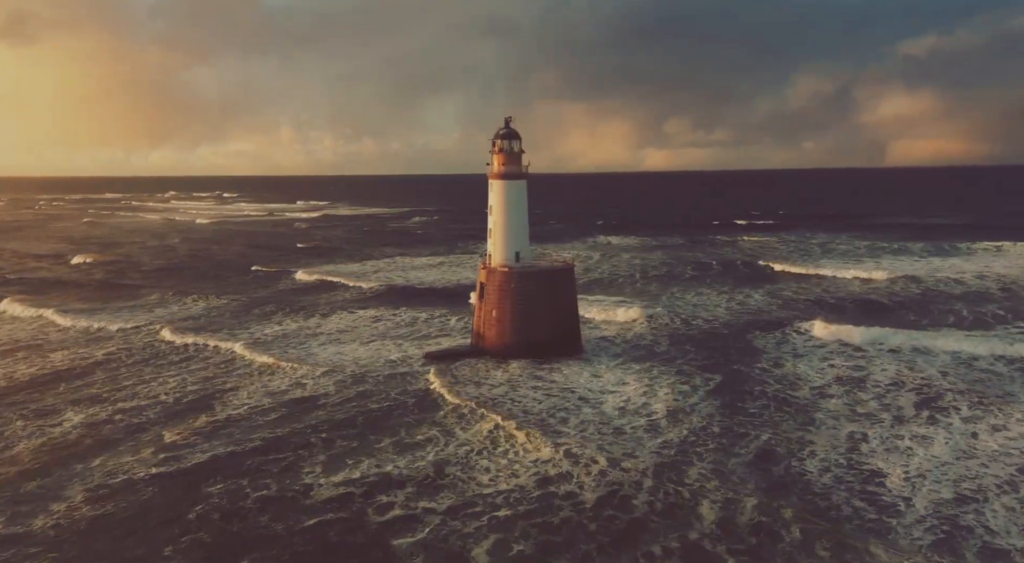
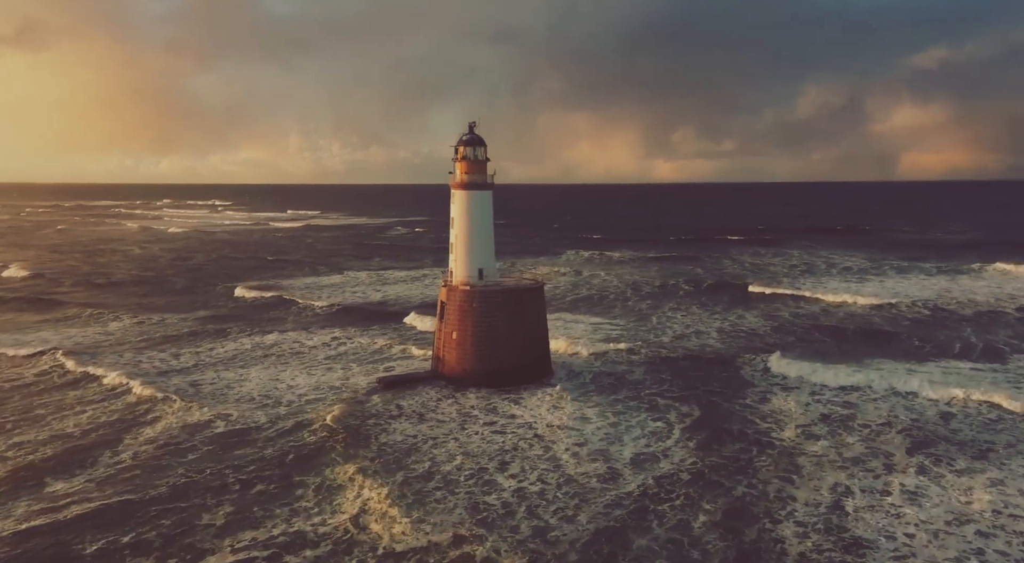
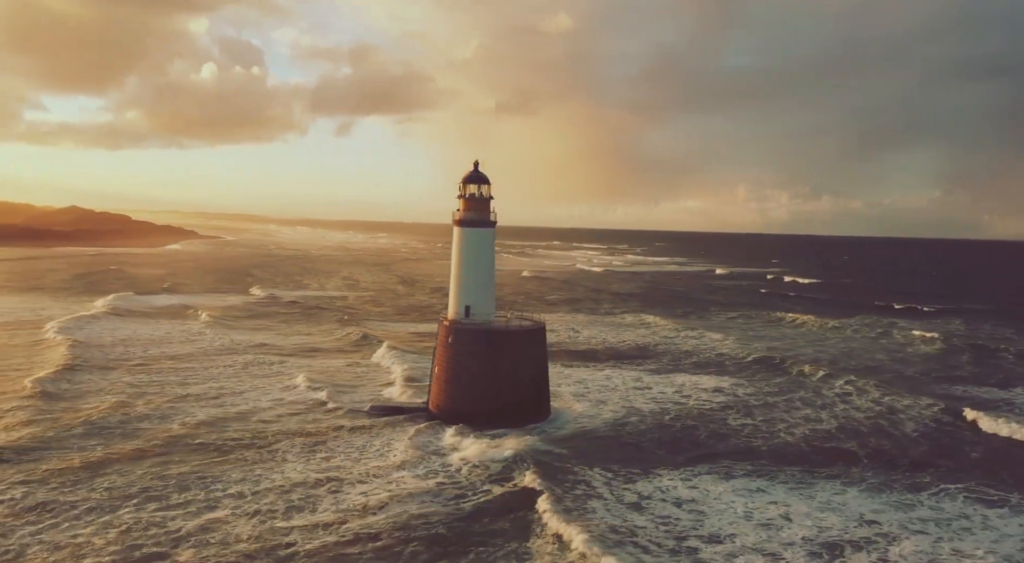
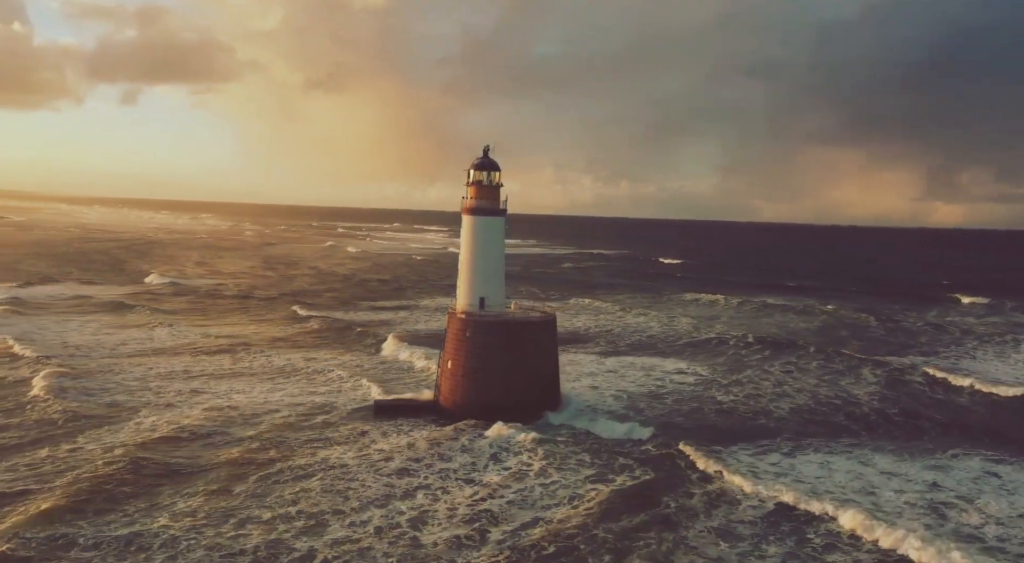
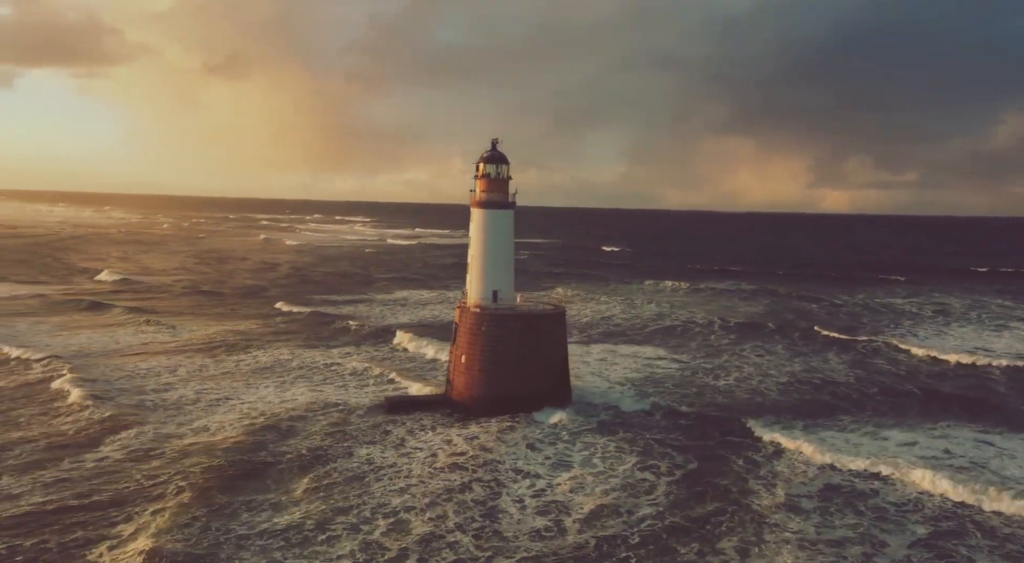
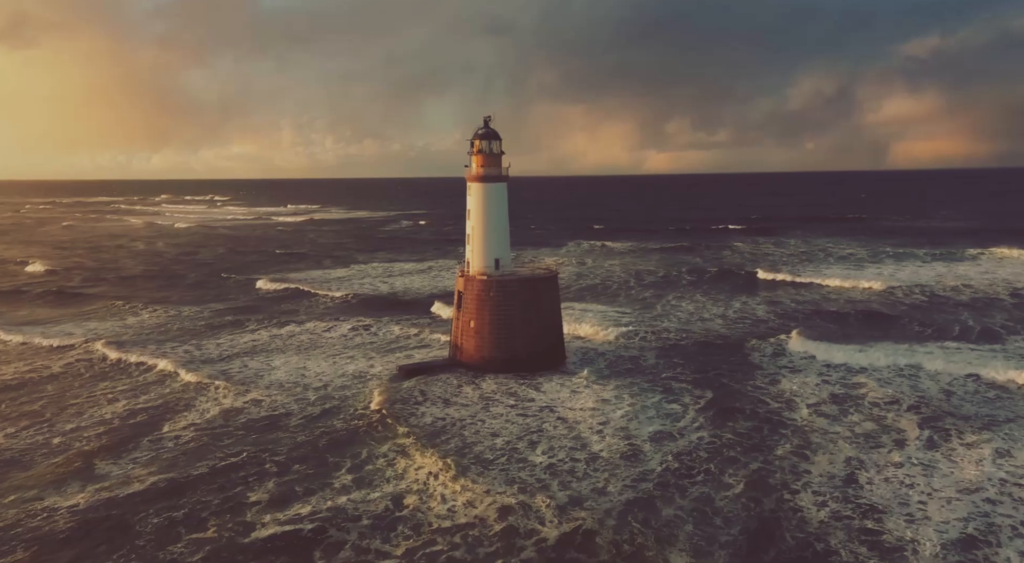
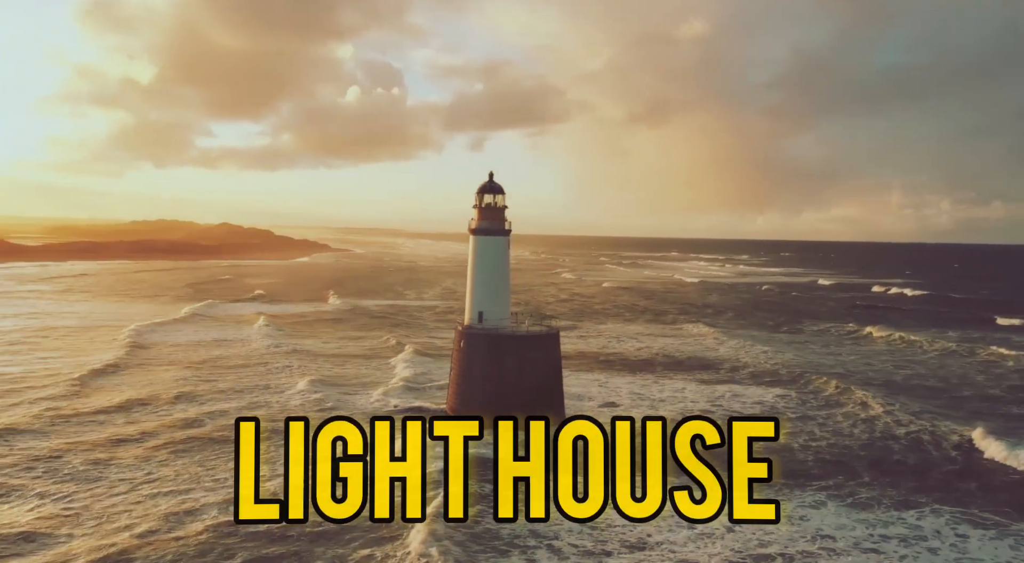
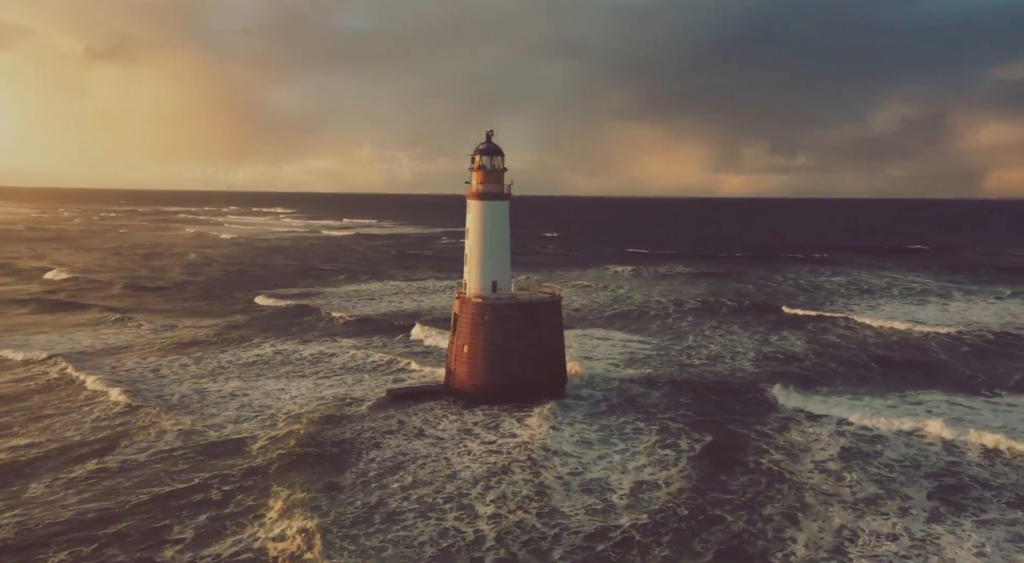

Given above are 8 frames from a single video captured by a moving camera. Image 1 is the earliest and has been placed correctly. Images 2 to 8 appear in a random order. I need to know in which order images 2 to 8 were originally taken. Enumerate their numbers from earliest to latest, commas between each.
6, 2, 8, 5, 4, 3, 7
